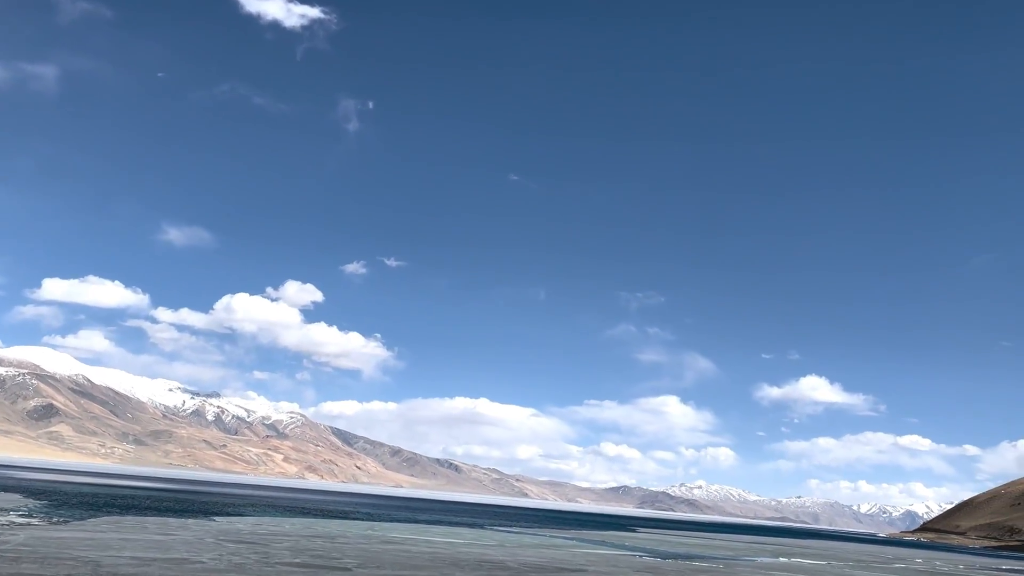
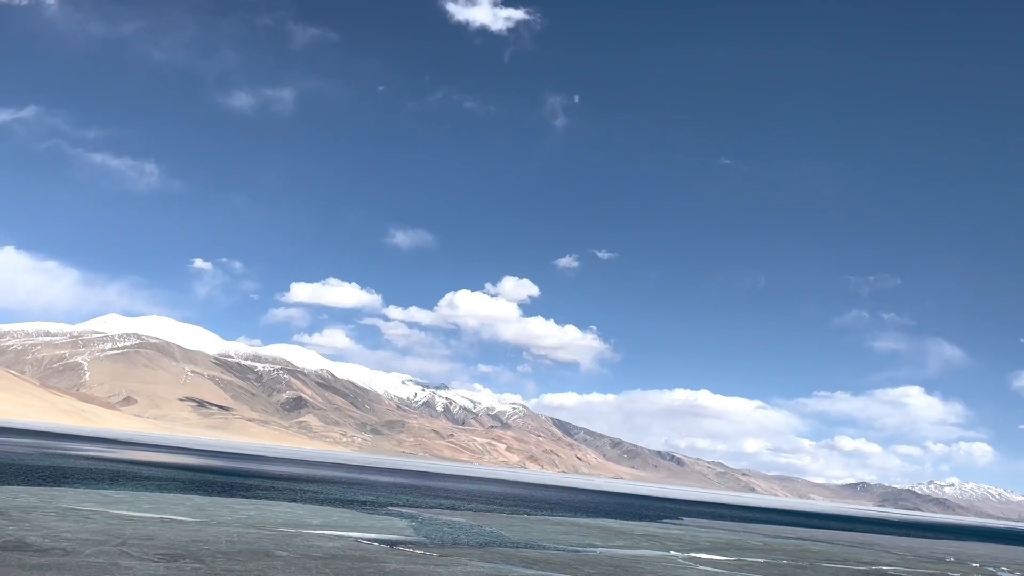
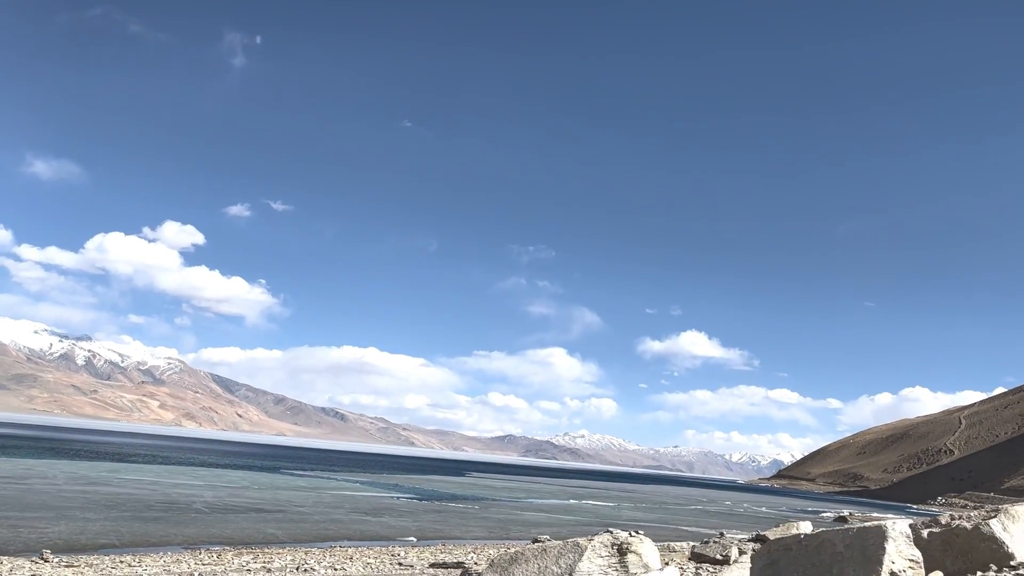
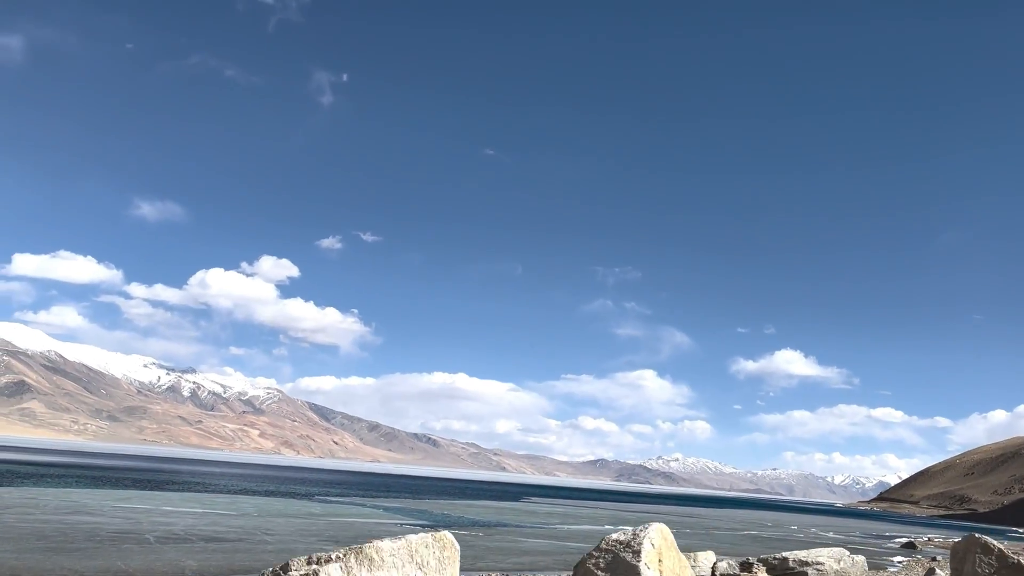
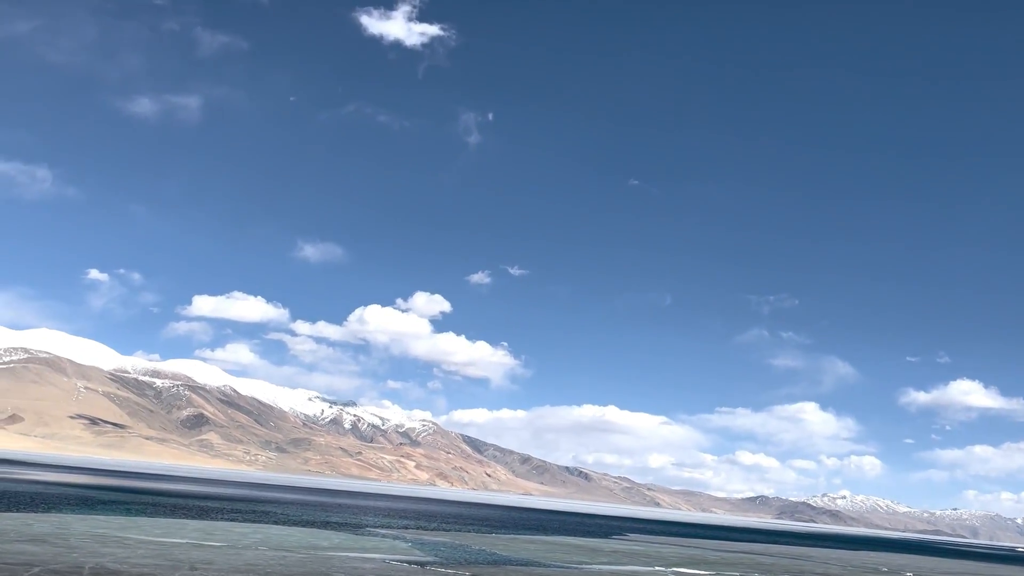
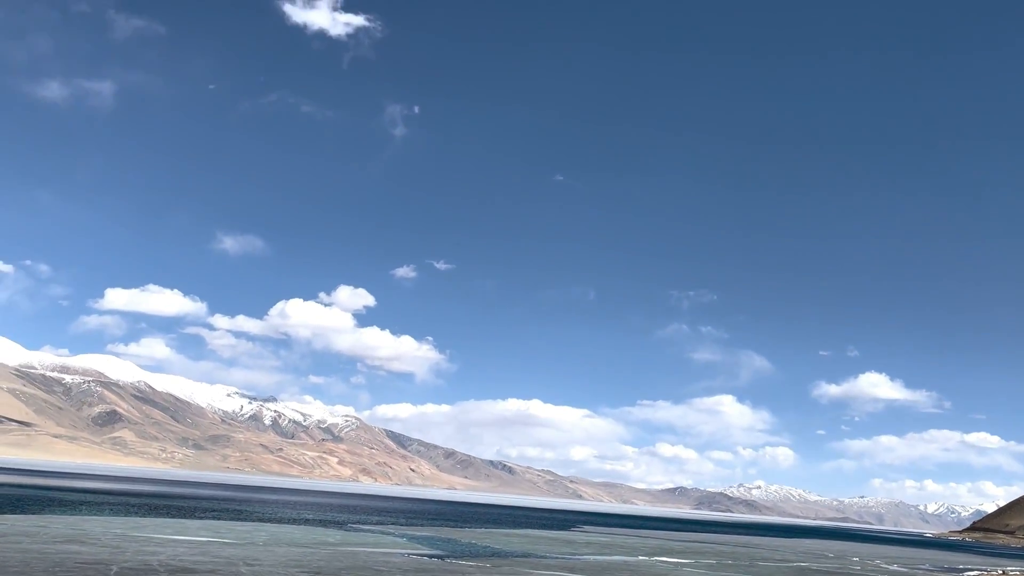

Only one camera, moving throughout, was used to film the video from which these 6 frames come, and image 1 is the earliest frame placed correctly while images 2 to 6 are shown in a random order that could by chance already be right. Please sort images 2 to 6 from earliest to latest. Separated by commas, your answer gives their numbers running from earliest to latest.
3, 4, 6, 5, 2
